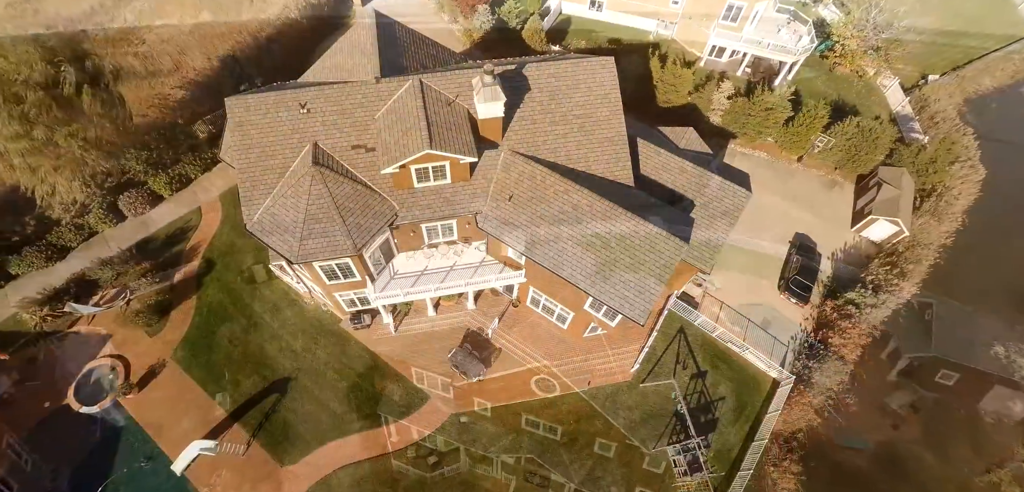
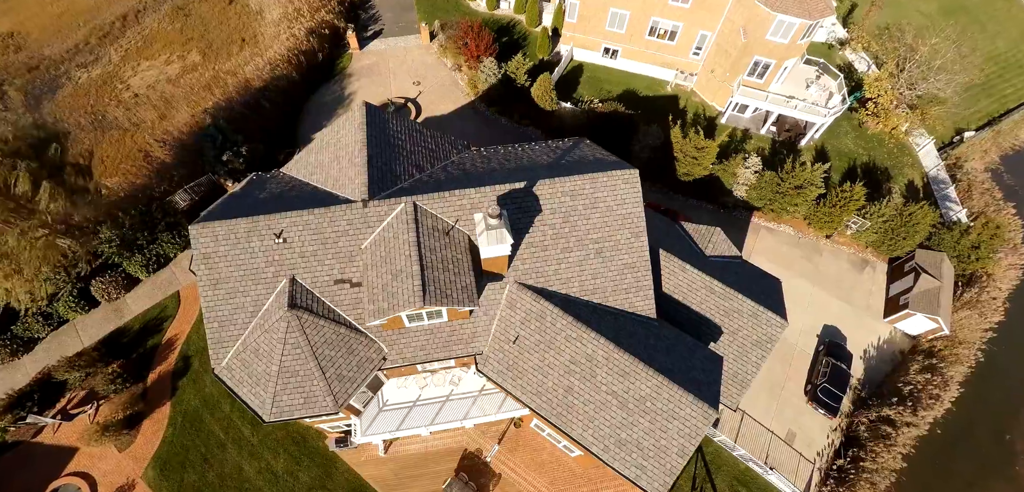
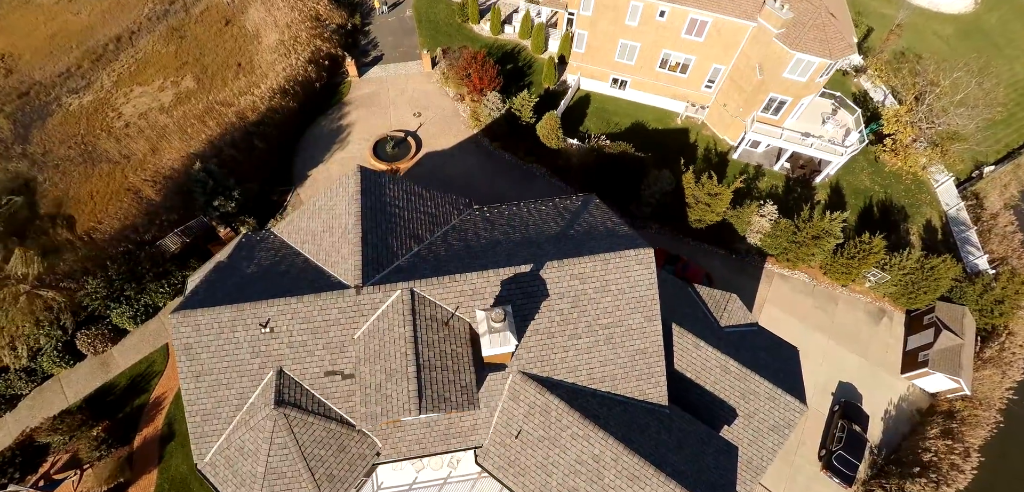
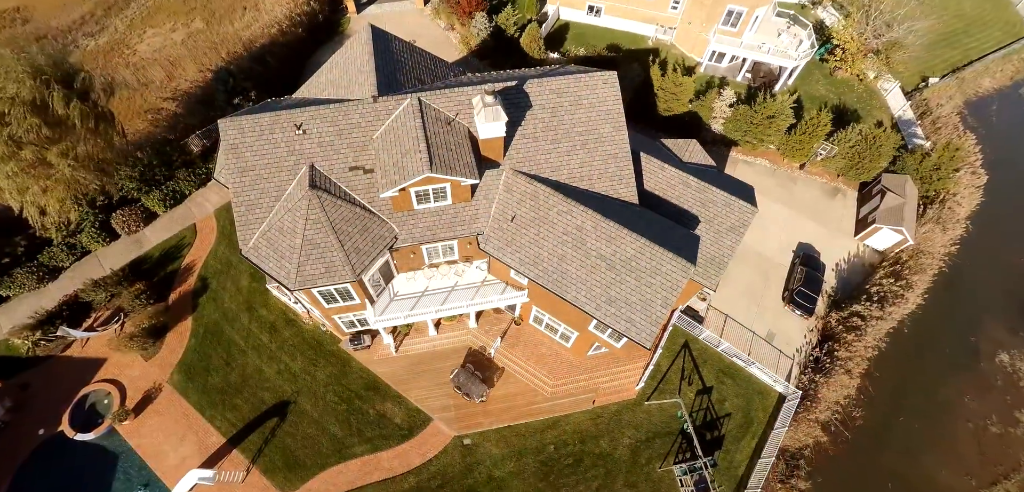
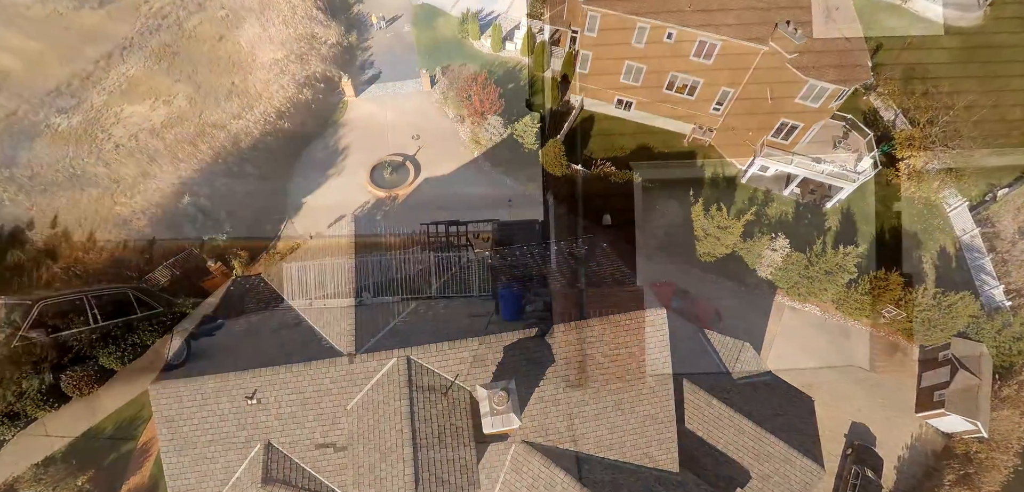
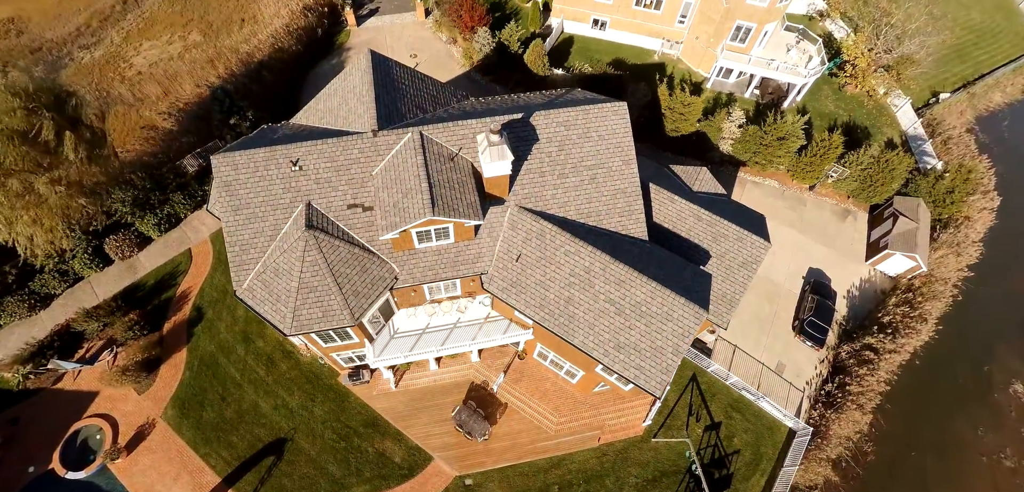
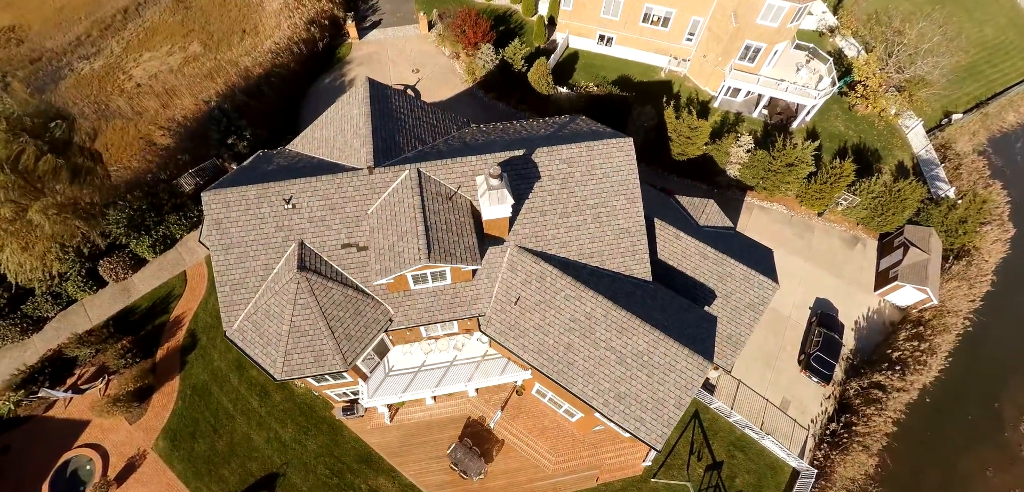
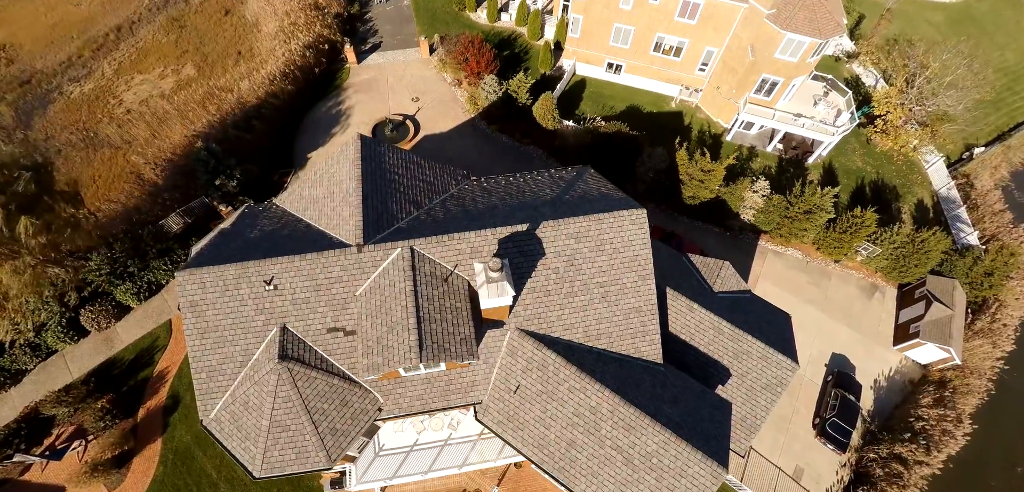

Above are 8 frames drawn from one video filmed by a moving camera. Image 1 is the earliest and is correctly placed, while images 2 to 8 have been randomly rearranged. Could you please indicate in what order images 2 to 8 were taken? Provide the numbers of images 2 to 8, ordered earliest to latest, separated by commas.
4, 6, 7, 2, 8, 3, 5
